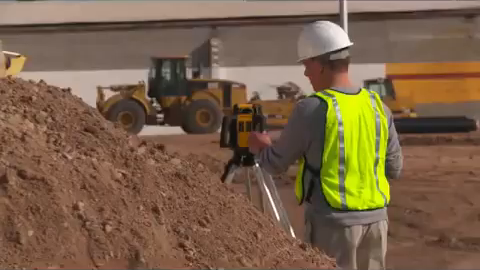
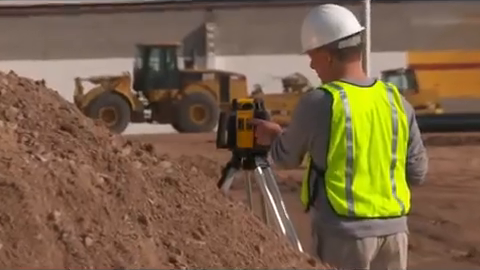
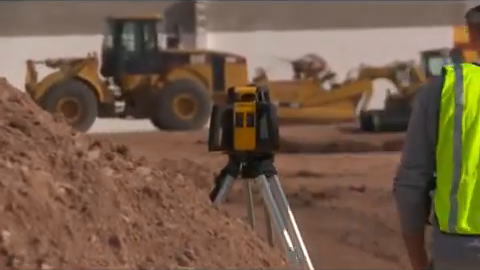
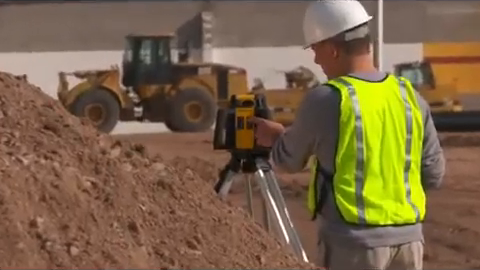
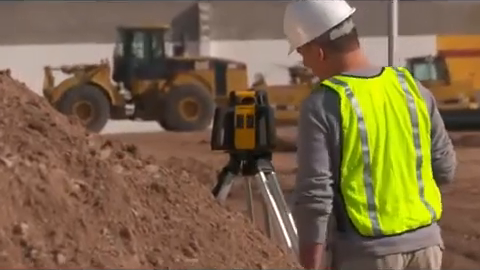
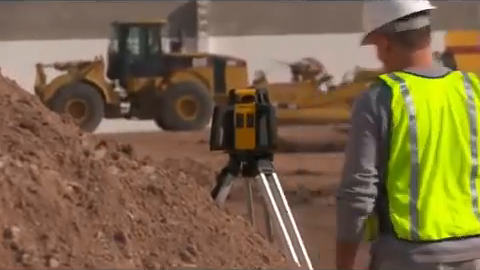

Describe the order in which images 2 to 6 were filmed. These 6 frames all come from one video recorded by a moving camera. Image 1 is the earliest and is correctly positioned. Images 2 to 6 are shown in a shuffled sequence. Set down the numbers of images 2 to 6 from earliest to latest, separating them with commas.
2, 4, 5, 6, 3
